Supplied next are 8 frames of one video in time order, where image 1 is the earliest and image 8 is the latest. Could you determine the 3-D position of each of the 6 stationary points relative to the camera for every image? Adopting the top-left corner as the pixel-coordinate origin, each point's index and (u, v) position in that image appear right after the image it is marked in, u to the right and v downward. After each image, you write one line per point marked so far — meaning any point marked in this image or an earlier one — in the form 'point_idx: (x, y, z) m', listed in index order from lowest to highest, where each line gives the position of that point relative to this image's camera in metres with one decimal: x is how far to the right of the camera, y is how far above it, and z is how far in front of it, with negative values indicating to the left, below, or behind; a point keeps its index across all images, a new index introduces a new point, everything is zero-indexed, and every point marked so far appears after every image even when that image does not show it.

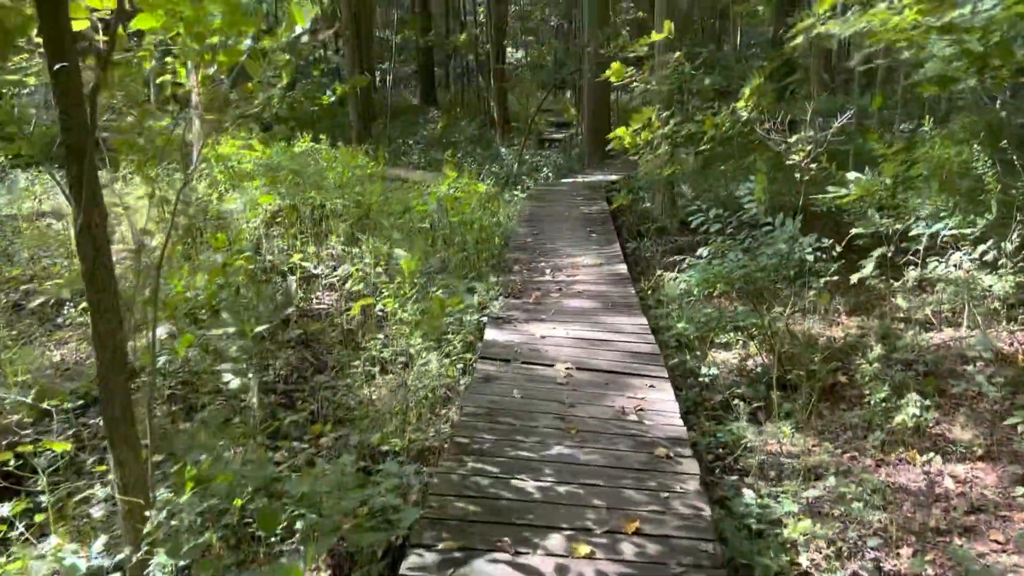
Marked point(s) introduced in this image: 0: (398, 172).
0: (-1.5, +1.5, +11.1) m
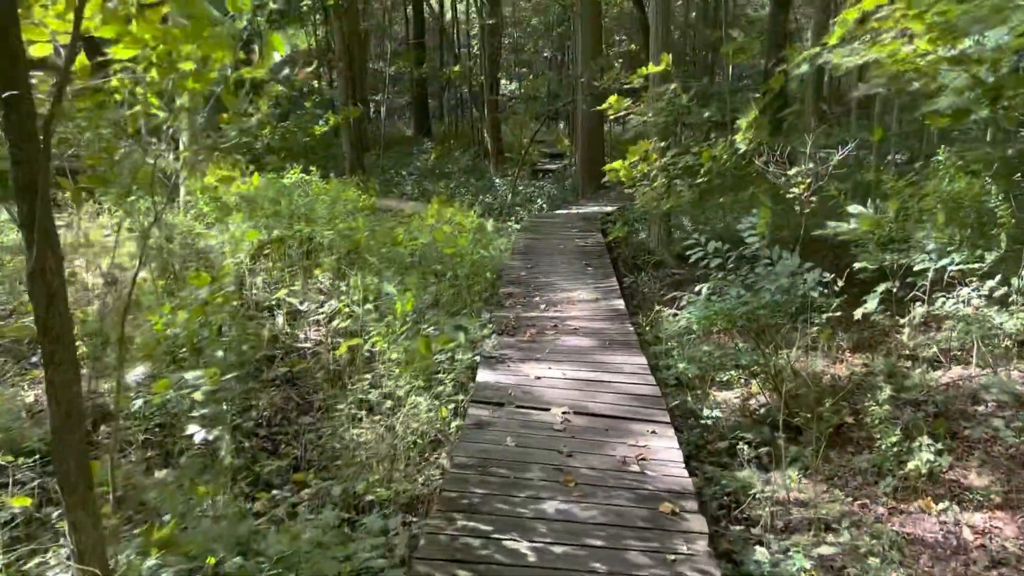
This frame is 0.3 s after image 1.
0: (-1.6, +1.1, +11.0) m
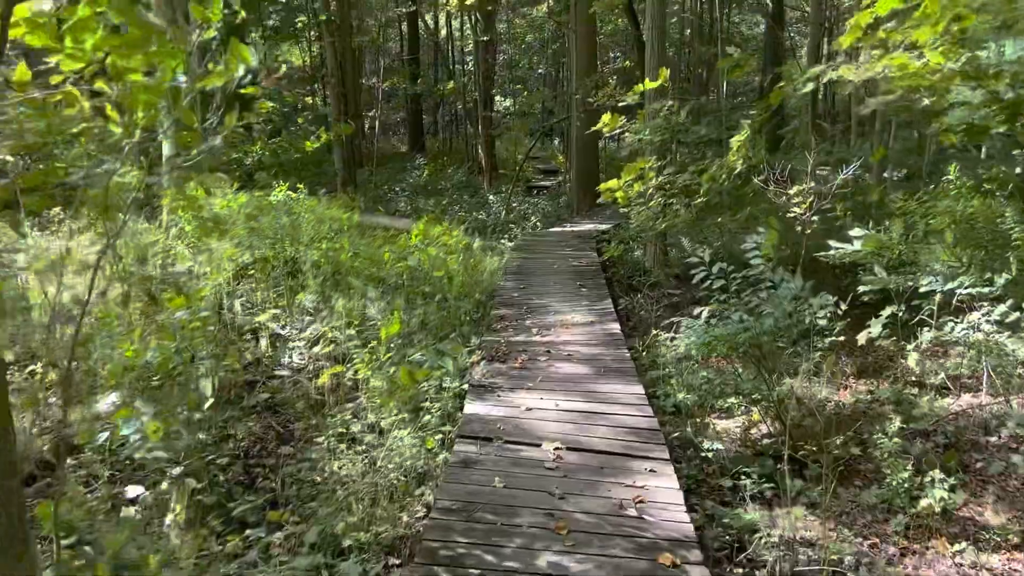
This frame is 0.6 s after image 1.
0: (-1.7, +0.9, +10.8) m
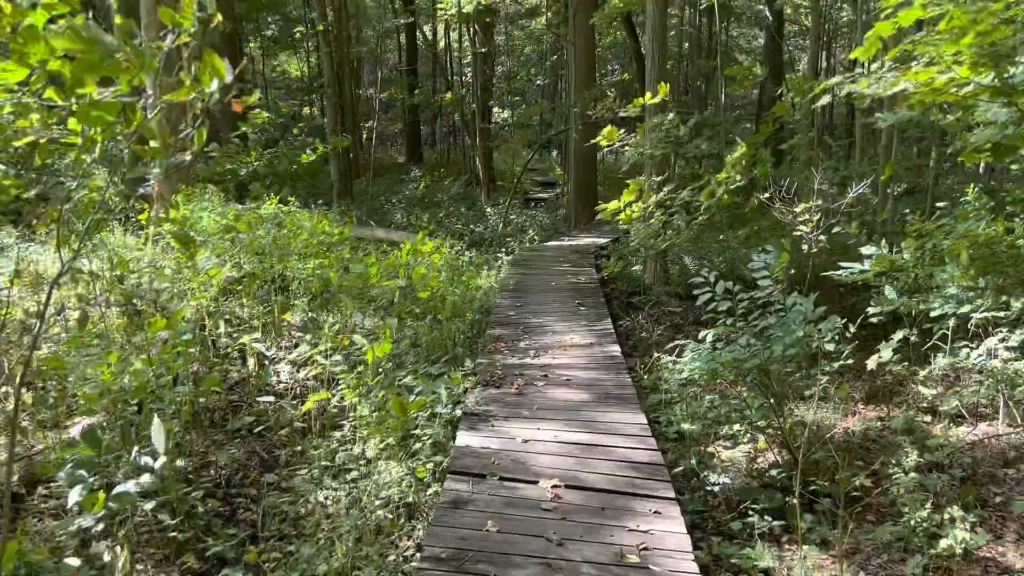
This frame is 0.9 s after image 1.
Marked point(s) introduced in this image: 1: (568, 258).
0: (-1.7, +0.7, +10.6) m
1: (+0.5, +0.3, +8.0) m
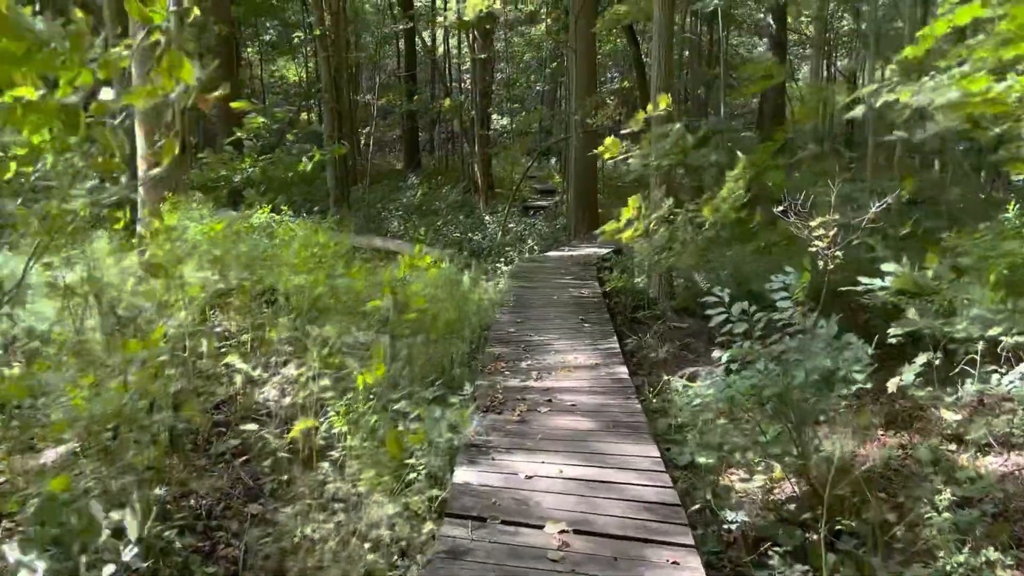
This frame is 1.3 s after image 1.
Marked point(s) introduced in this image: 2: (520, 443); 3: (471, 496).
0: (-1.7, +0.6, +10.4) m
1: (+0.5, +0.2, +7.8) m
2: (0.0, -0.6, +3.3) m
3: (-0.1, -0.7, +2.8) m
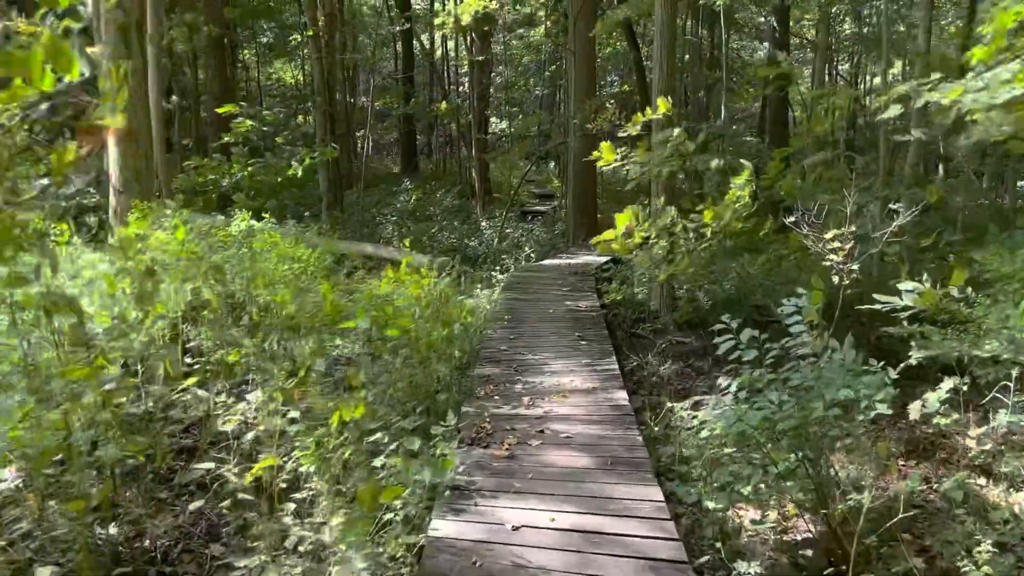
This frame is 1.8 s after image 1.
0: (-1.8, +0.5, +10.0) m
1: (+0.5, +0.1, +7.4) m
2: (0.0, -0.7, +2.9) m
3: (-0.2, -0.8, +2.4) m
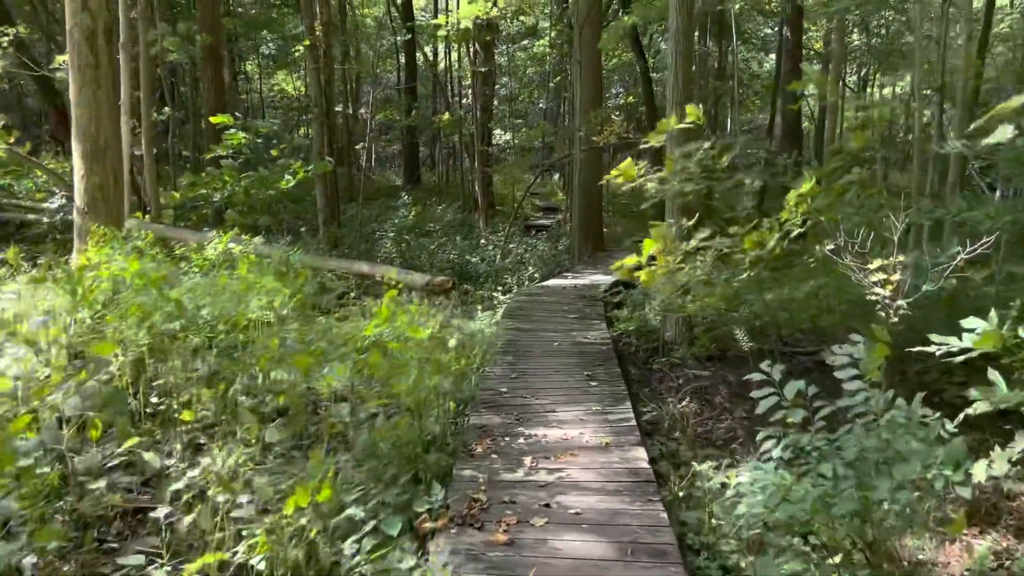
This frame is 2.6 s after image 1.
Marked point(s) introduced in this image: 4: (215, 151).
0: (-1.8, +0.2, +9.5) m
1: (+0.5, -0.2, +6.9) m
2: (0.0, -0.8, +2.4) m
3: (-0.2, -0.9, +1.9) m
4: (-4.2, +1.9, +11.9) m
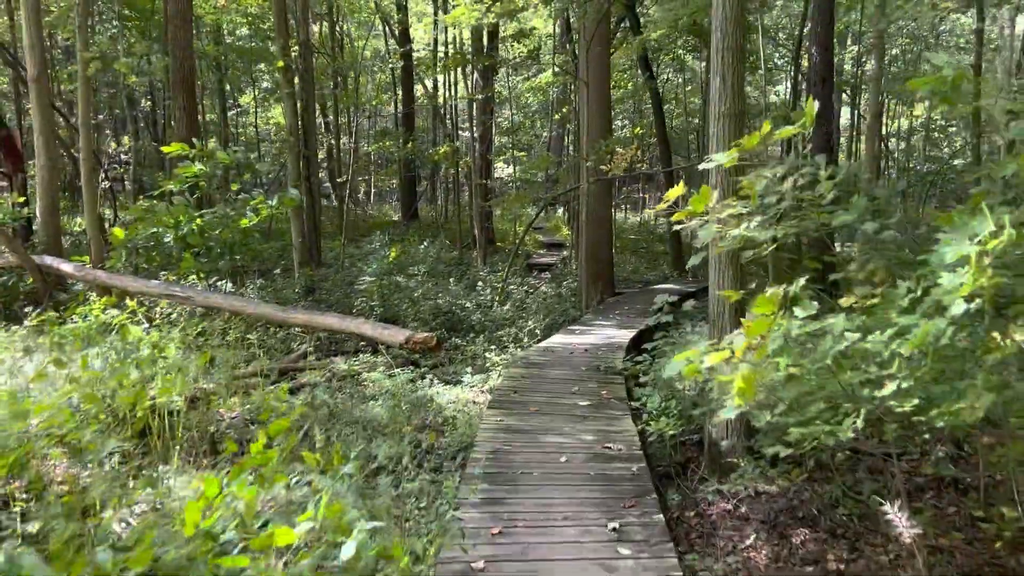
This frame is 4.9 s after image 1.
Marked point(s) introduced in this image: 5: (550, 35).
0: (-1.8, -0.4, +7.9) m
1: (+0.5, -0.6, +5.2) m
2: (-0.1, -1.1, +0.7) m
3: (-0.3, -1.2, +0.2) m
4: (-4.2, +1.3, +10.3) m
5: (+0.7, +4.8, +15.9) m
